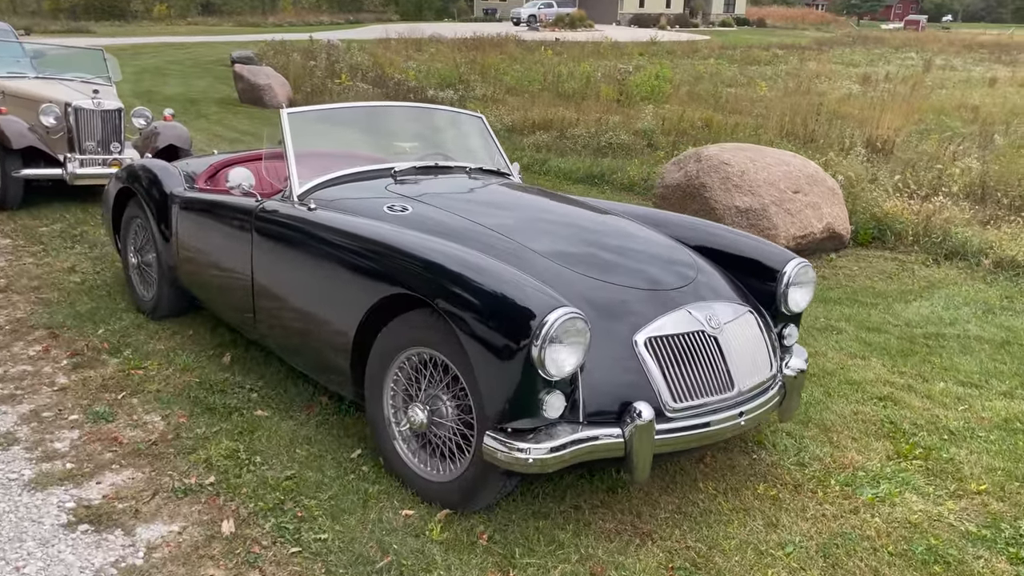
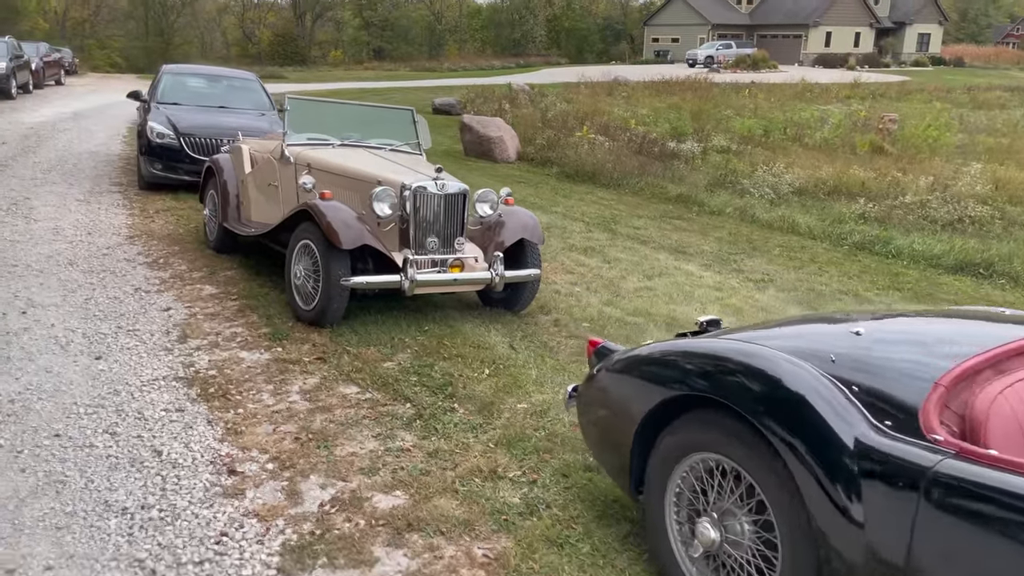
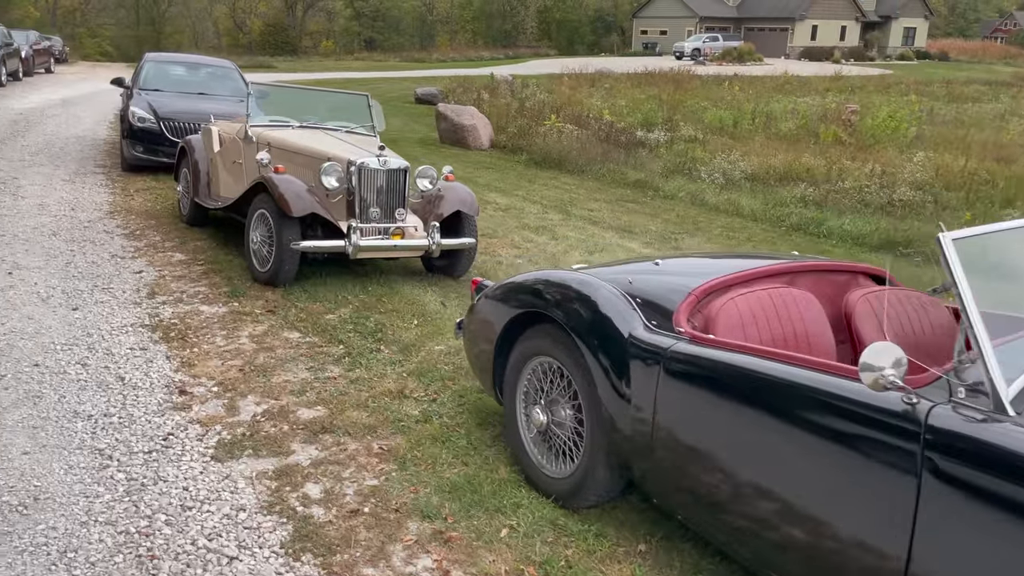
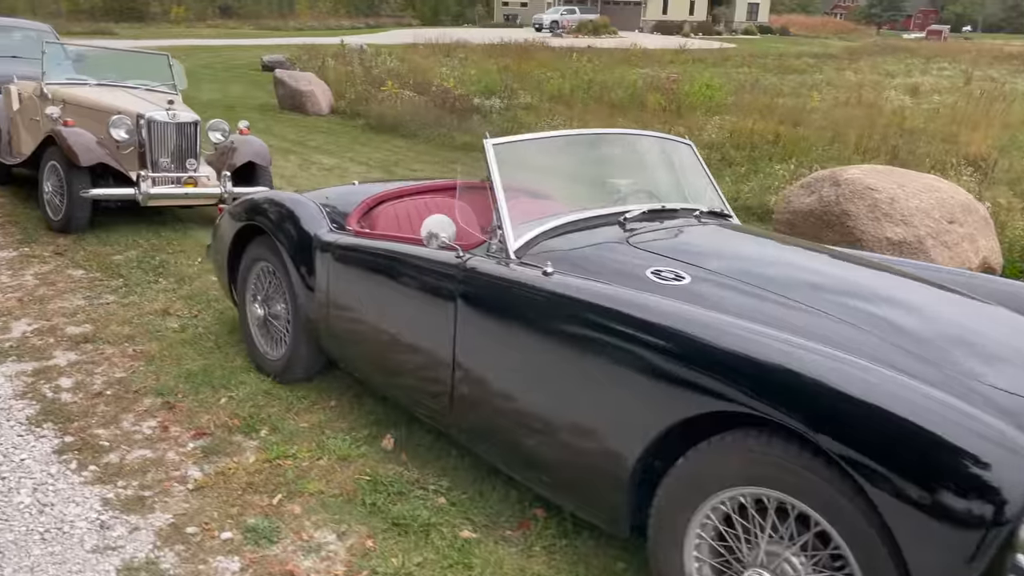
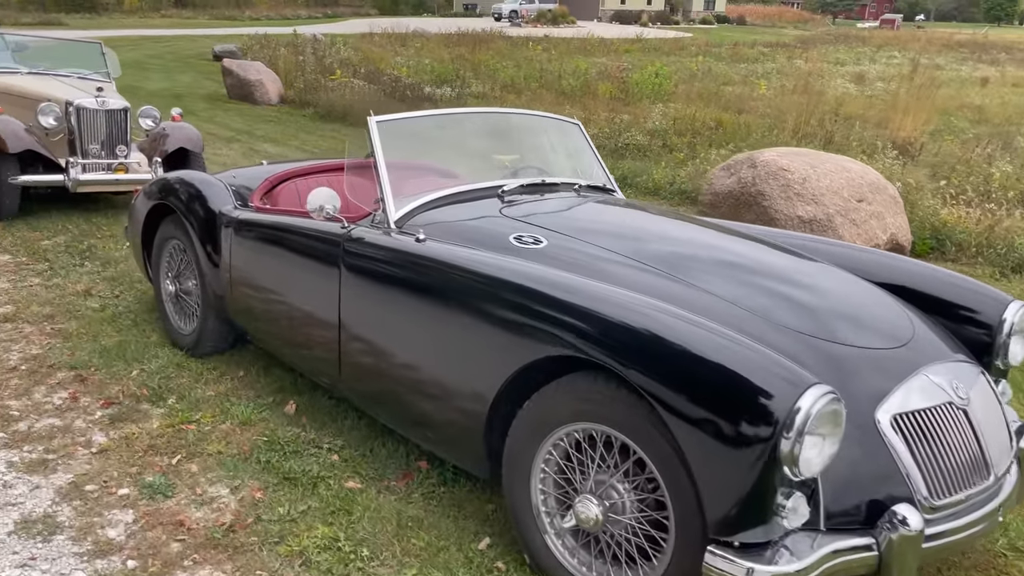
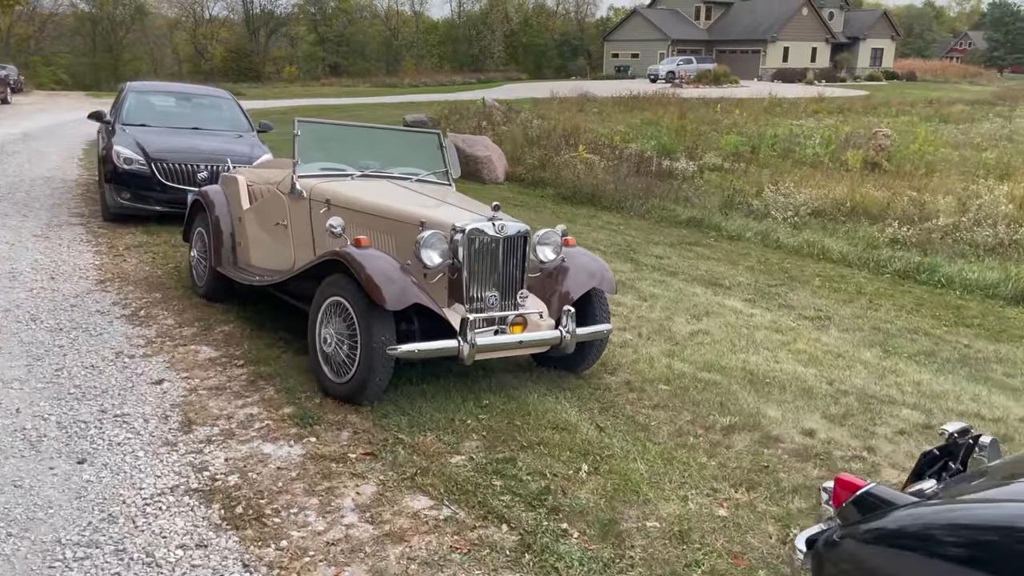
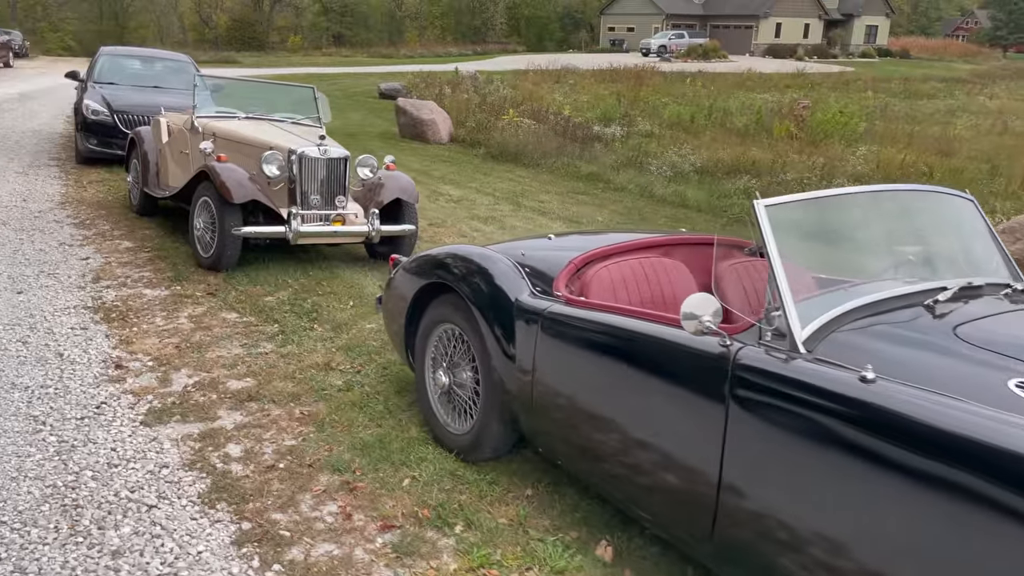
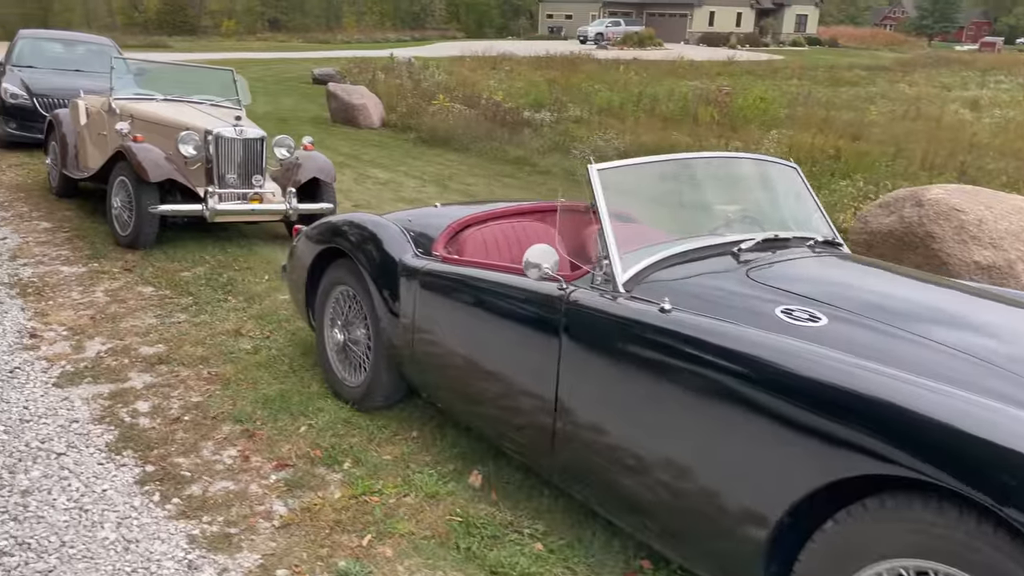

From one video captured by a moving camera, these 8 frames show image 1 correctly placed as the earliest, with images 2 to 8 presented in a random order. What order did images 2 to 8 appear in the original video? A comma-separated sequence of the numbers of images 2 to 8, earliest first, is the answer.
5, 4, 8, 7, 3, 2, 6
